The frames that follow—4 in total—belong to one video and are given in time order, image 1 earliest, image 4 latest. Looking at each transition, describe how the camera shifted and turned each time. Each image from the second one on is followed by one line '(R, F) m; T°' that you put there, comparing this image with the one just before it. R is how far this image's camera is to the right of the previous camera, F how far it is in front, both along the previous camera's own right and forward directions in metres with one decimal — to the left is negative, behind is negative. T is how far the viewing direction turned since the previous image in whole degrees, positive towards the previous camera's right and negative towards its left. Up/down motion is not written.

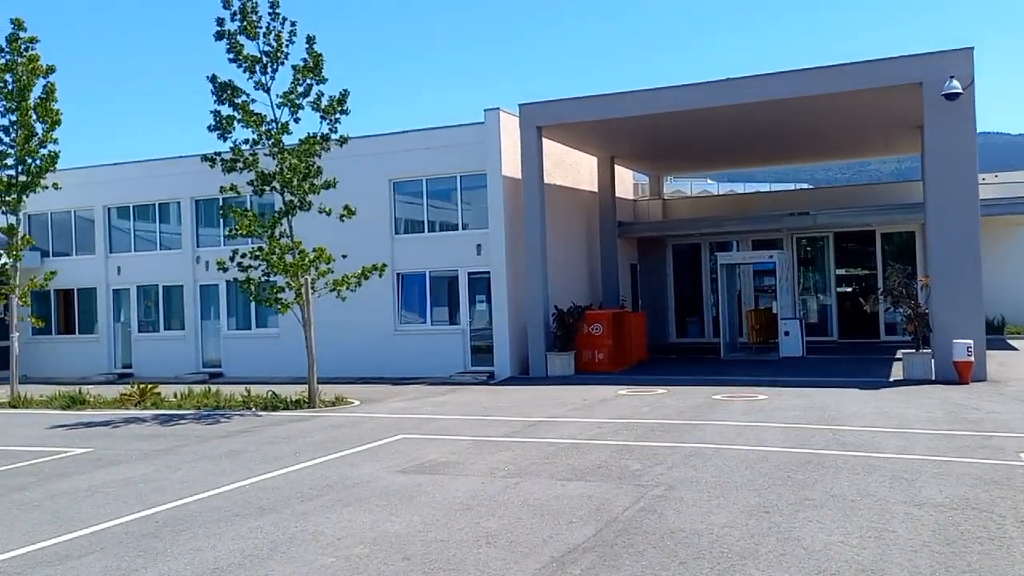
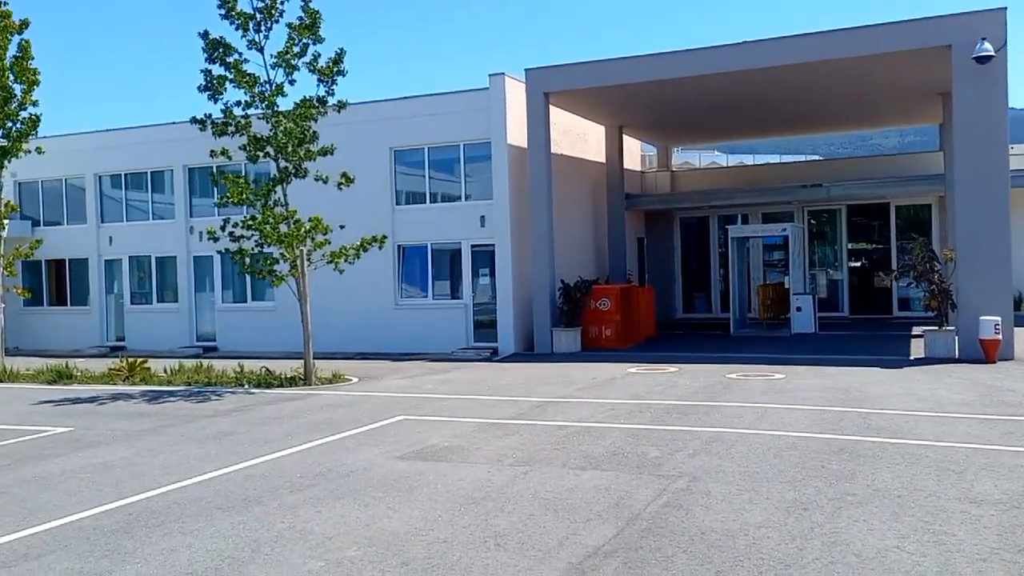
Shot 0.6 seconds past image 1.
(-0.1, +0.8) m; 0°
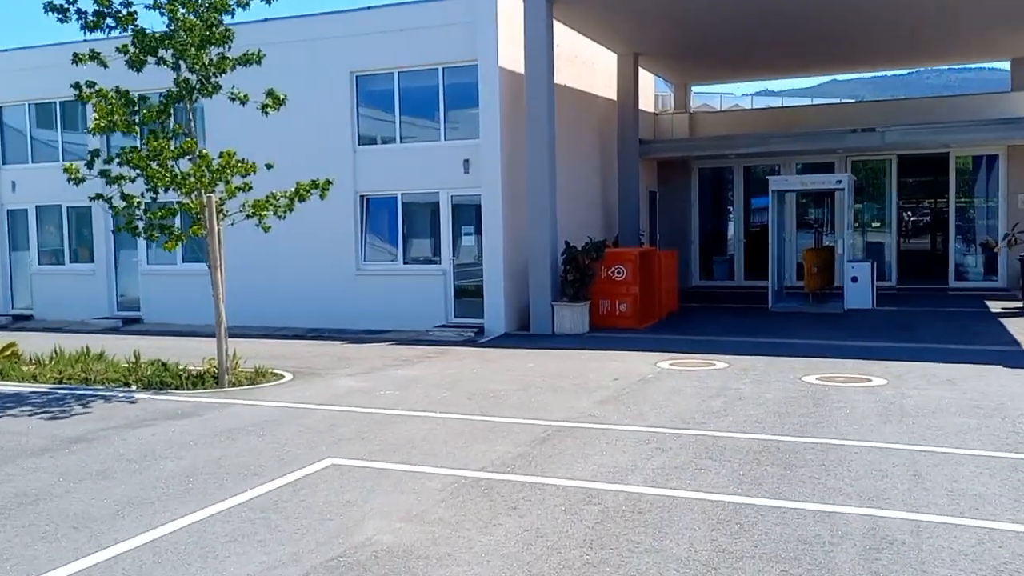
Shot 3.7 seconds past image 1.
(-0.1, +4.4) m; +1°
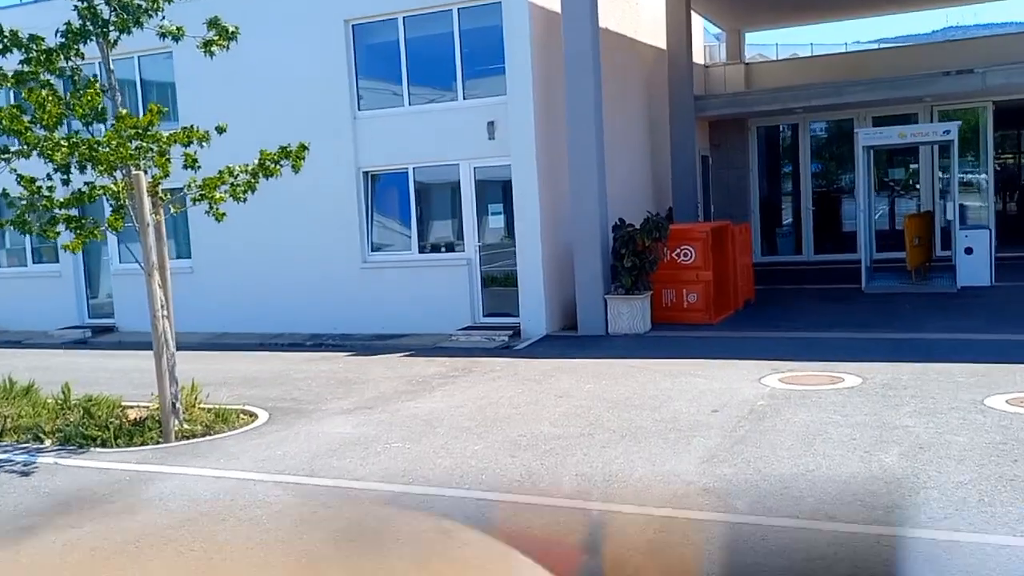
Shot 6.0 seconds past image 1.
(-0.2, +3.3) m; -2°
